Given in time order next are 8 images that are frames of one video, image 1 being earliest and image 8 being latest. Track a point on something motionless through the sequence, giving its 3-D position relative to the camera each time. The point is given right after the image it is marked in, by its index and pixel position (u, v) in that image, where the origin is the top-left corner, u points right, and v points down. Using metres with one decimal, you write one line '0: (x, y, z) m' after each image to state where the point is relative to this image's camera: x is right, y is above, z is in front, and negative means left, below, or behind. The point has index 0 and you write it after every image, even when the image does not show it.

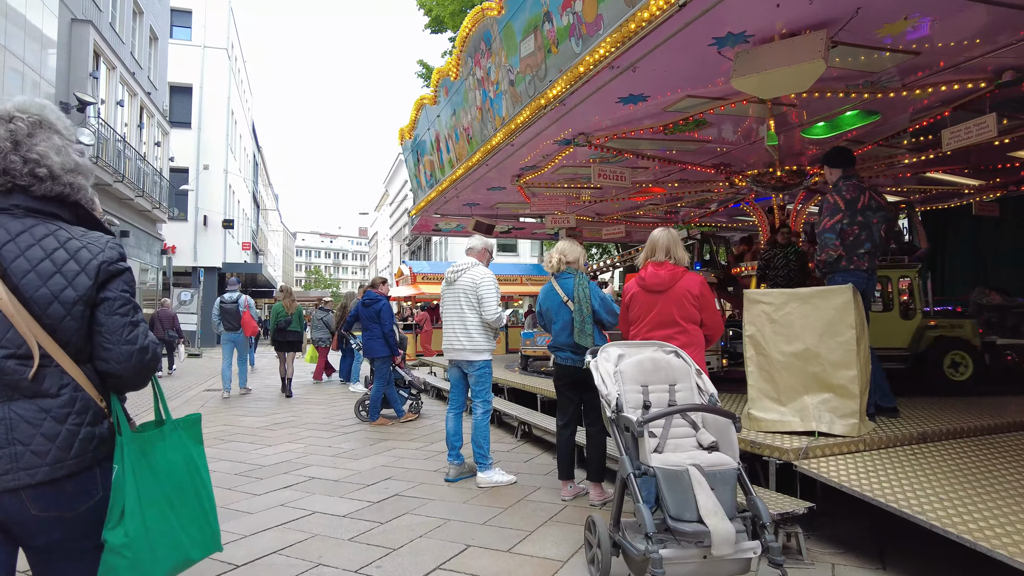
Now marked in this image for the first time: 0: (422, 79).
0: (-2.5, +5.8, +18.3) m
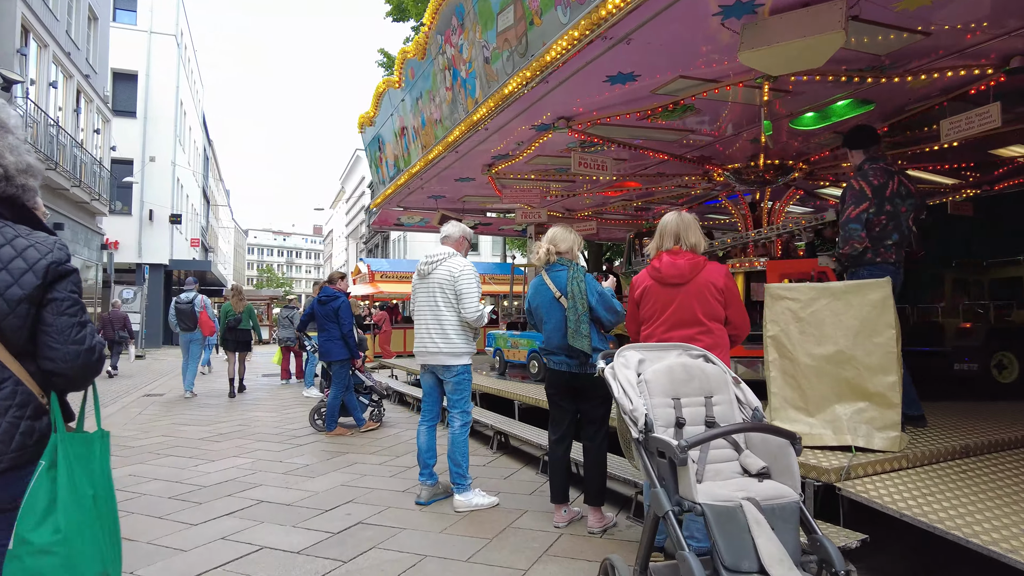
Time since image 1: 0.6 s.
0: (-3.4, +5.9, +17.5) m
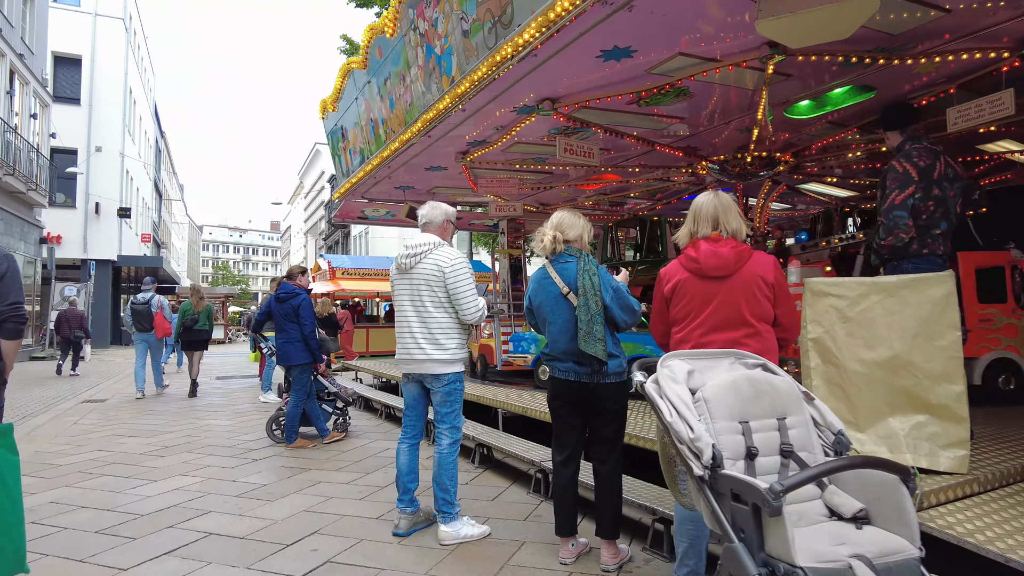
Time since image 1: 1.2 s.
0: (-4.3, +5.9, +16.7) m
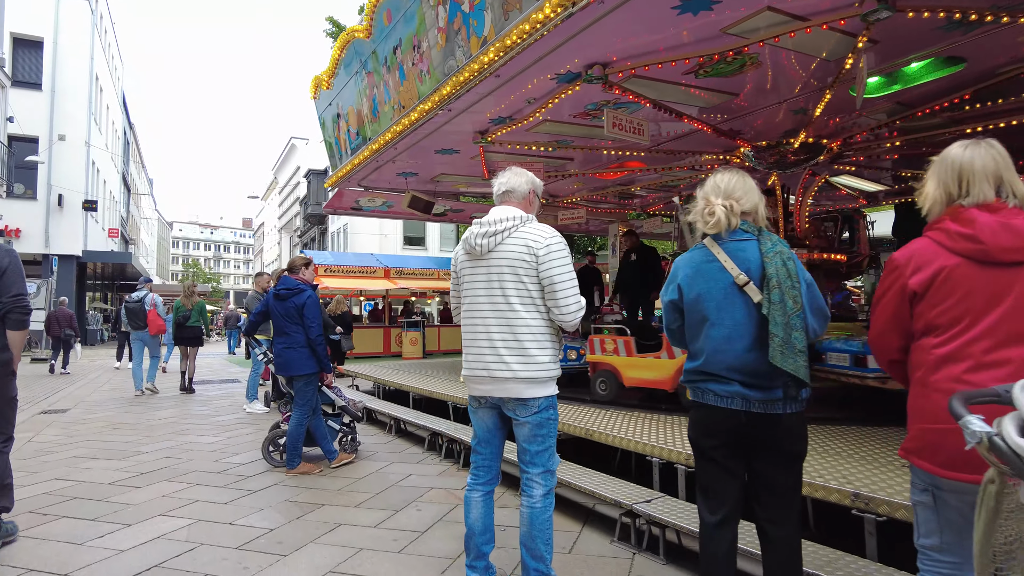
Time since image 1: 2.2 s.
0: (-4.3, +6.0, +15.7) m
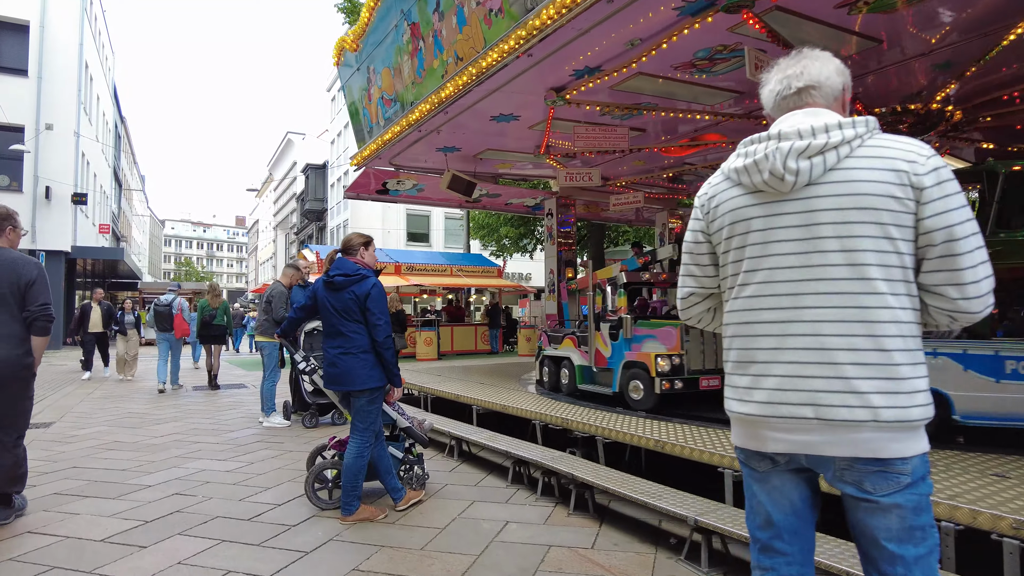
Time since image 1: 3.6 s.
0: (-3.7, +6.1, +14.5) m
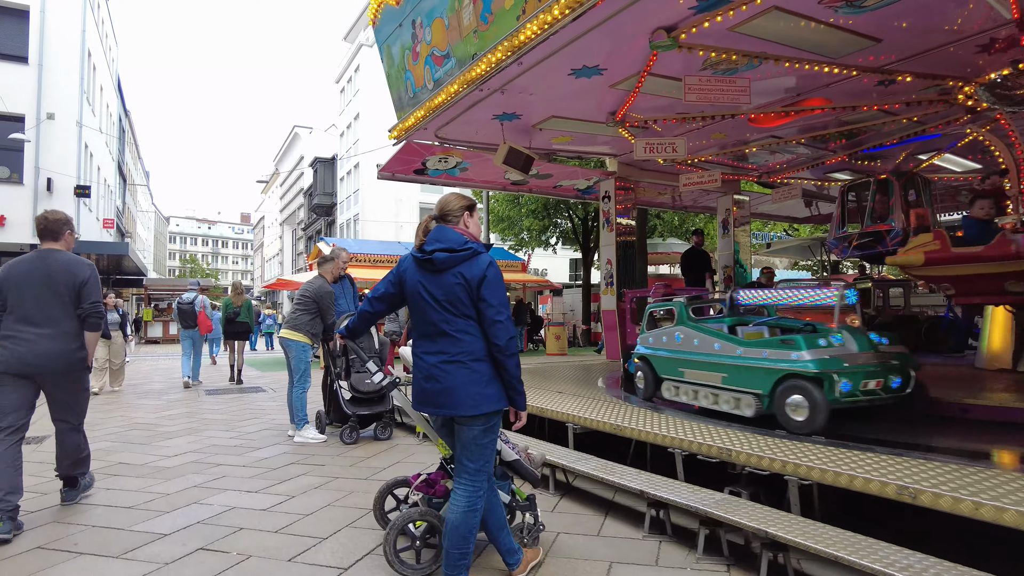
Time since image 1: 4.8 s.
0: (-3.0, +6.2, +13.4) m
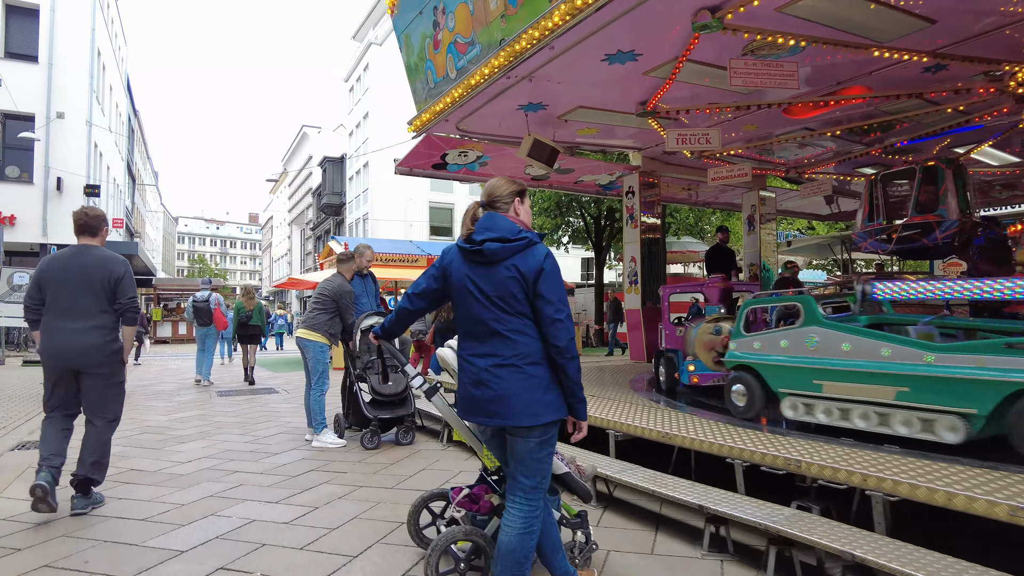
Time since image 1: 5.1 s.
0: (-2.7, +6.2, +13.2) m
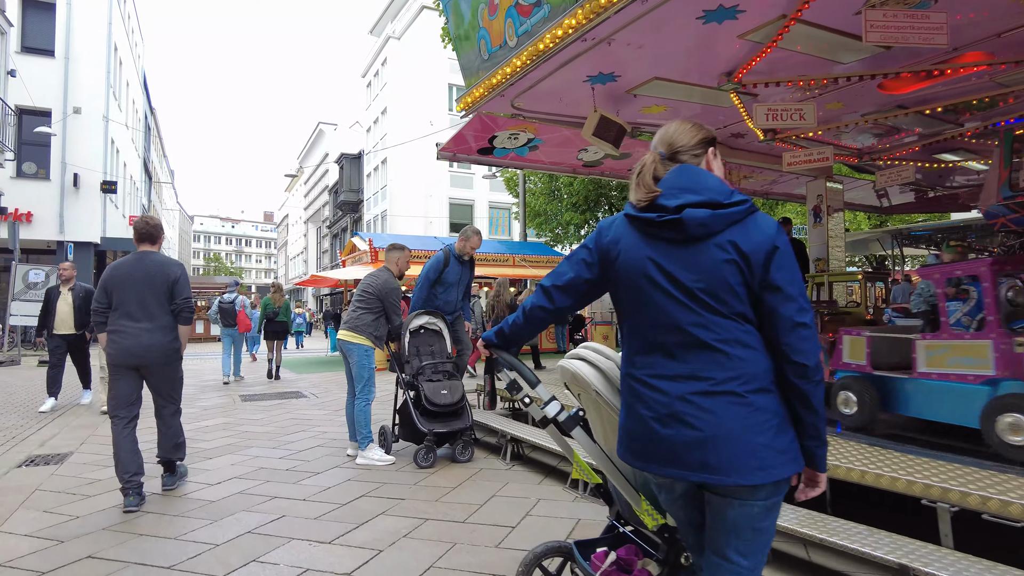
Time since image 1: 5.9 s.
0: (-2.0, +6.3, +12.5) m
